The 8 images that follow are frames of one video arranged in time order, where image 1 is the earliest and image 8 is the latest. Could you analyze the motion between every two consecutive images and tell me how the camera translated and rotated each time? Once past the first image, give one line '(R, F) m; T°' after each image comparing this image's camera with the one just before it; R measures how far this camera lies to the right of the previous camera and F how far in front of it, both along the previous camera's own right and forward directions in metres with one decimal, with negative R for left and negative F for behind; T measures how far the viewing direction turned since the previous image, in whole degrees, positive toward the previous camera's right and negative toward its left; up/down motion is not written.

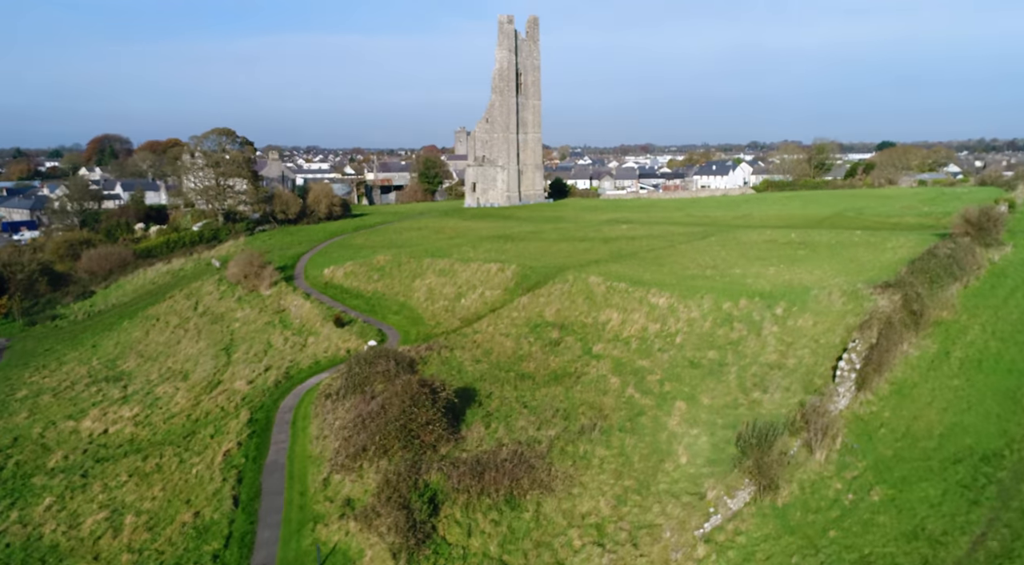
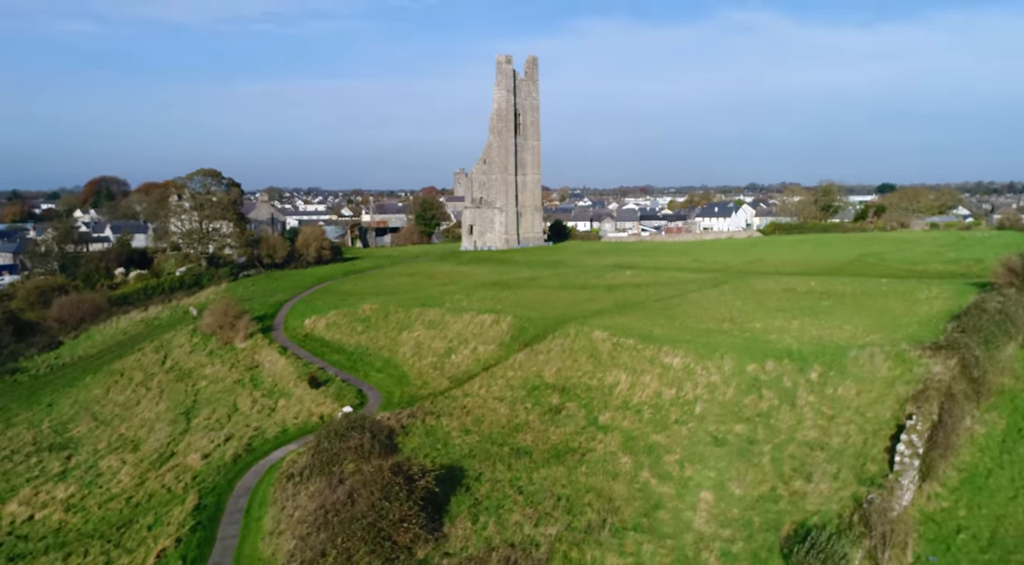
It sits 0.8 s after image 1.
(+0.2, +3.0) m; 0°
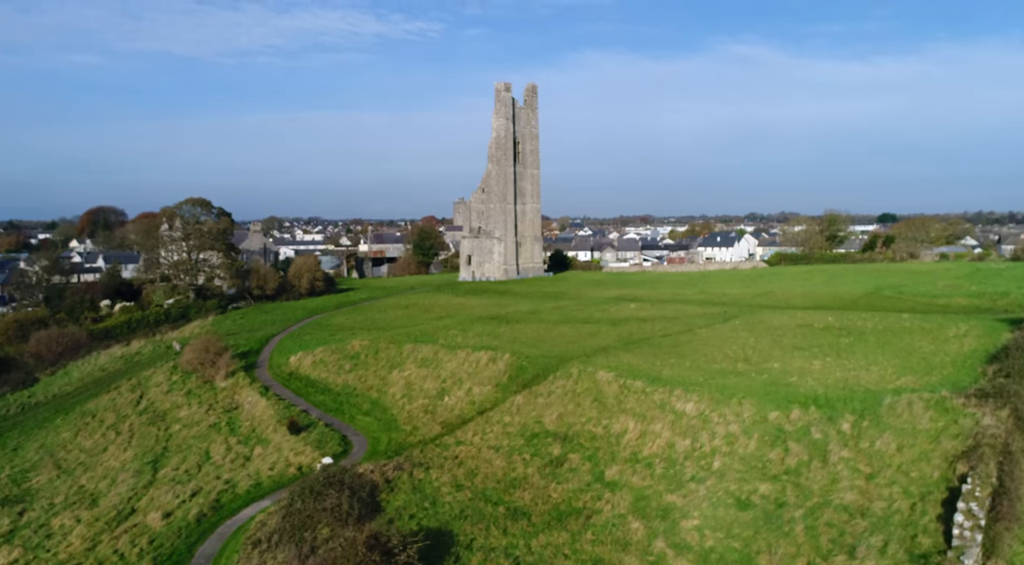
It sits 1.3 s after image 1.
(+0.1, +2.0) m; 0°
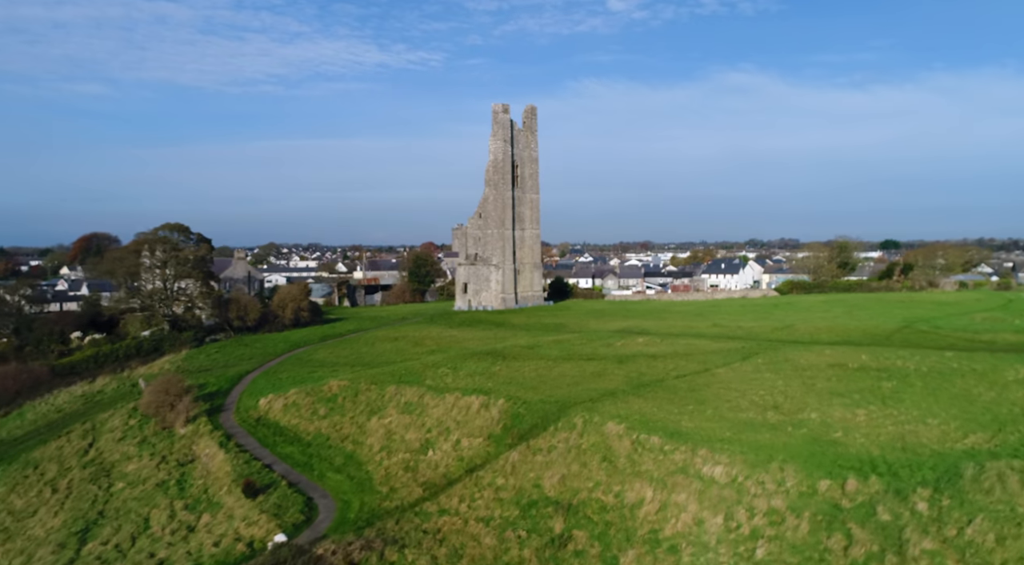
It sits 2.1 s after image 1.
(+0.2, +3.5) m; 0°
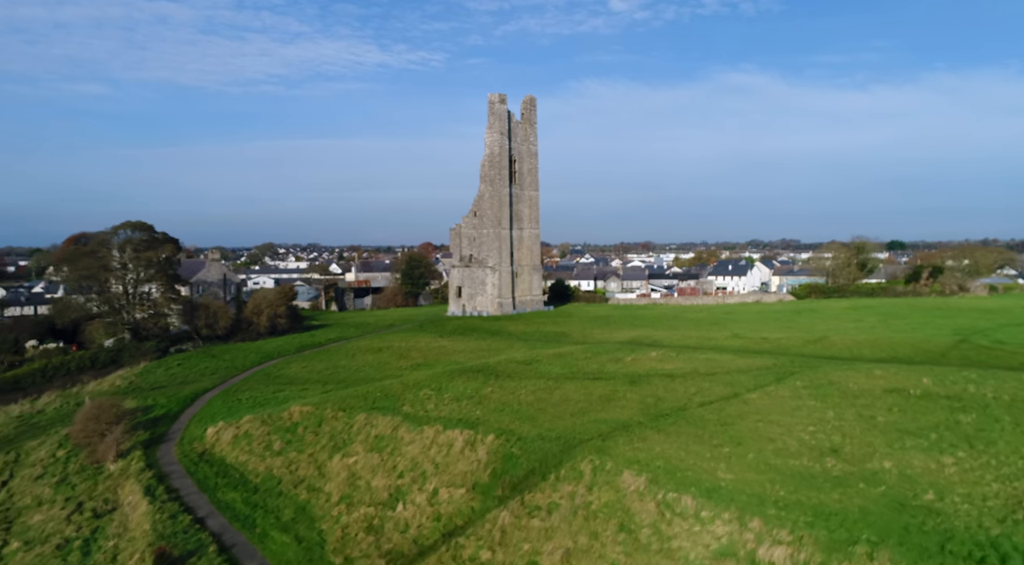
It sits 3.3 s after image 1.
(+0.2, +4.8) m; 0°
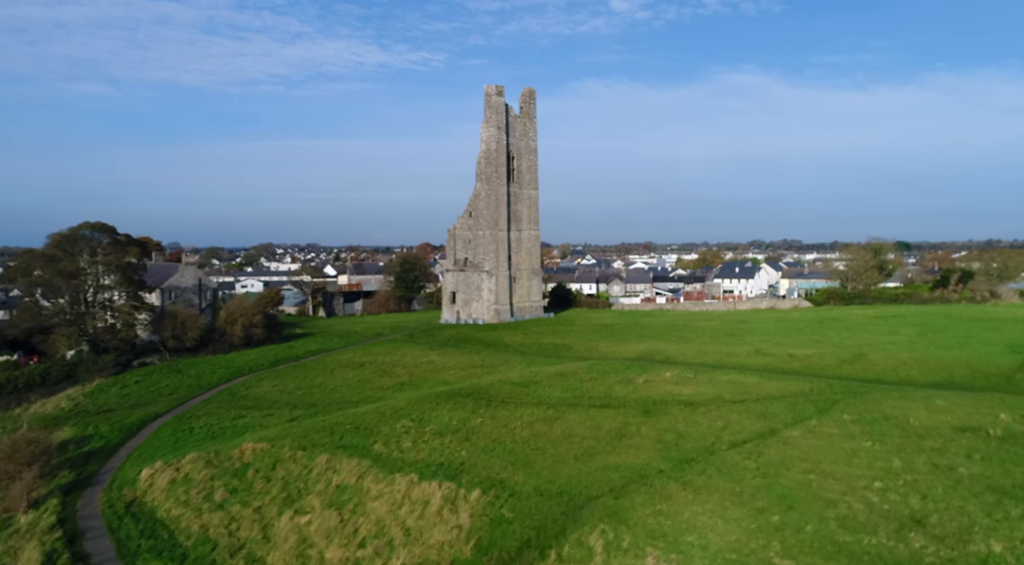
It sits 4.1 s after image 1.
(+0.2, +4.2) m; 0°
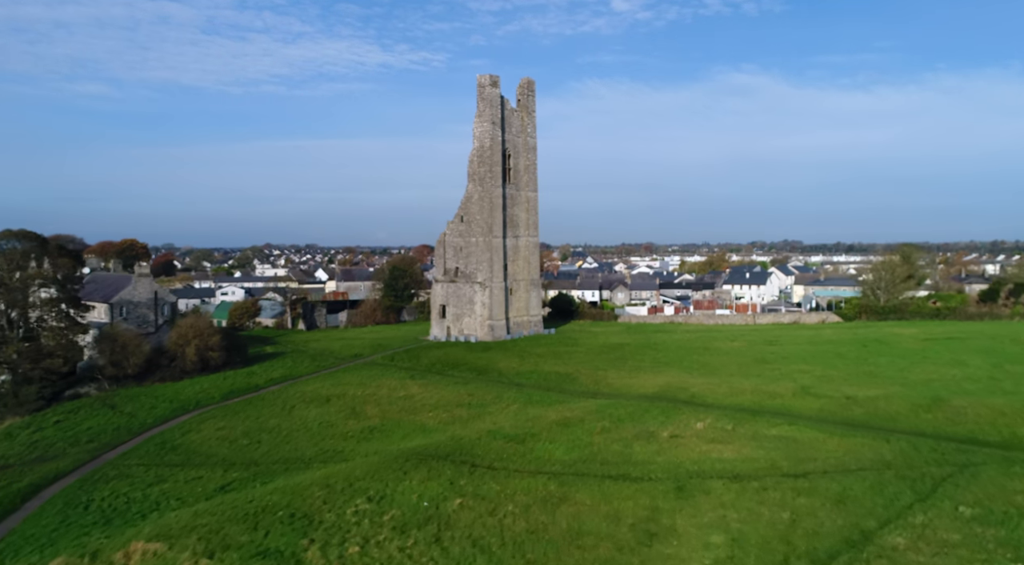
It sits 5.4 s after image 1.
(+0.2, +6.2) m; 0°
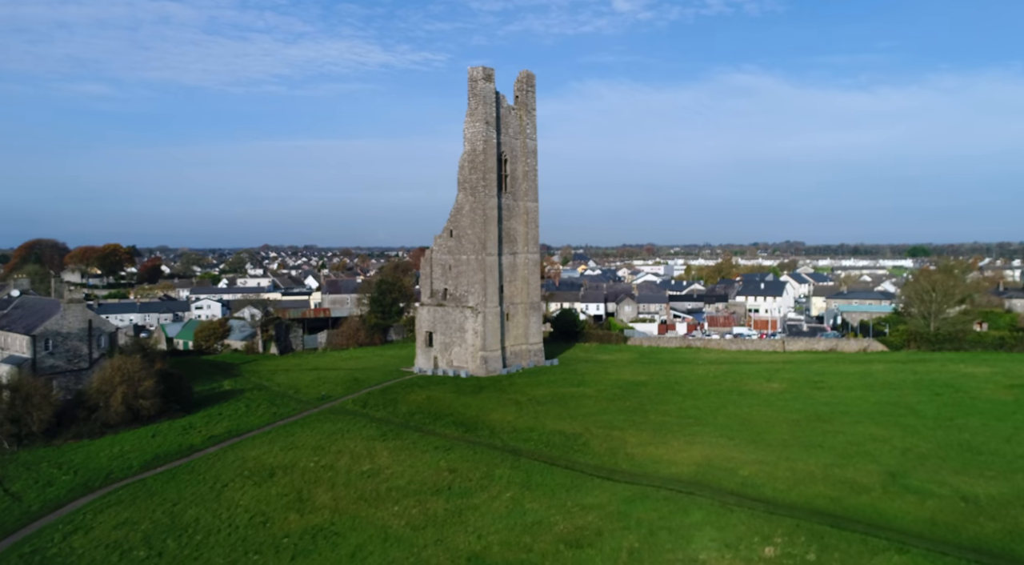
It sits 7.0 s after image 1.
(+0.2, +7.2) m; 0°
